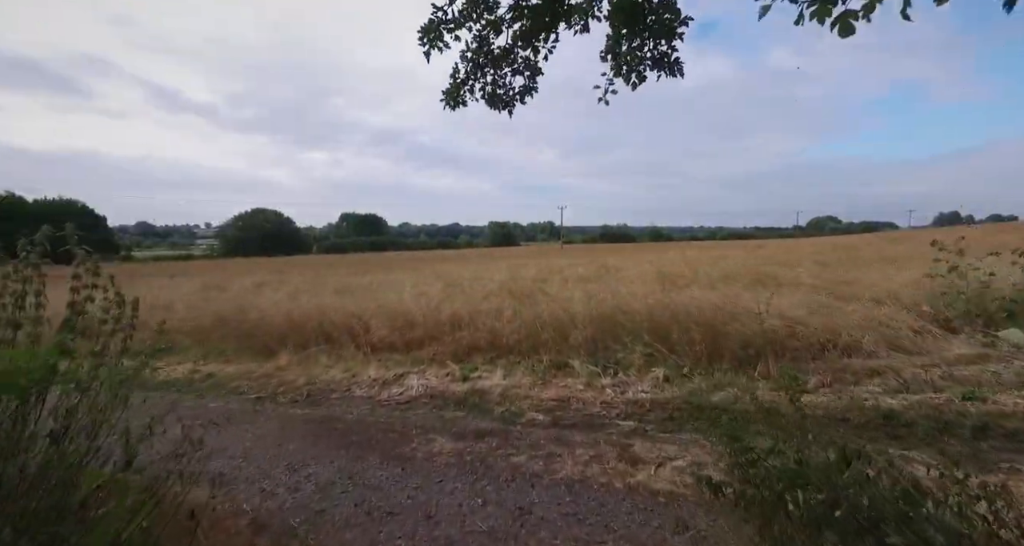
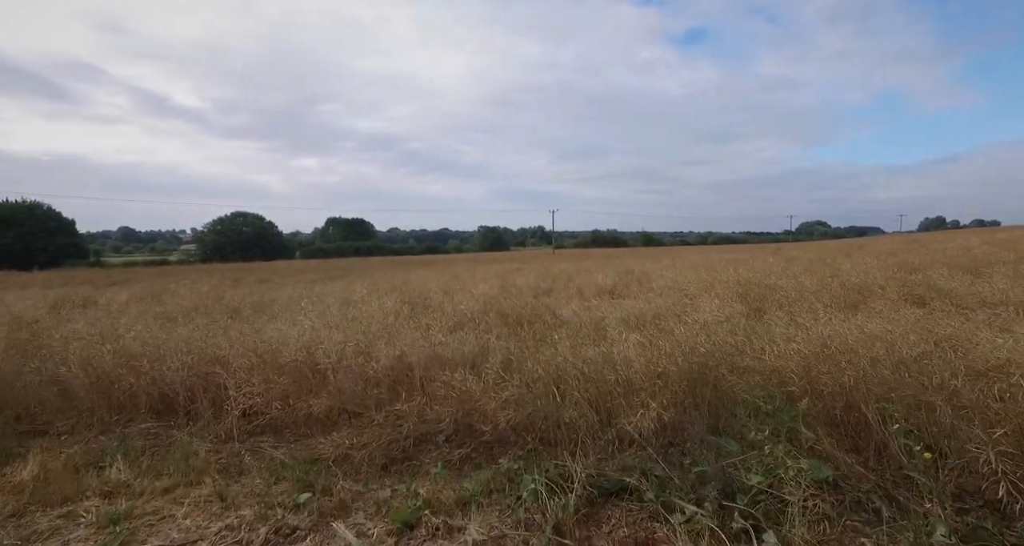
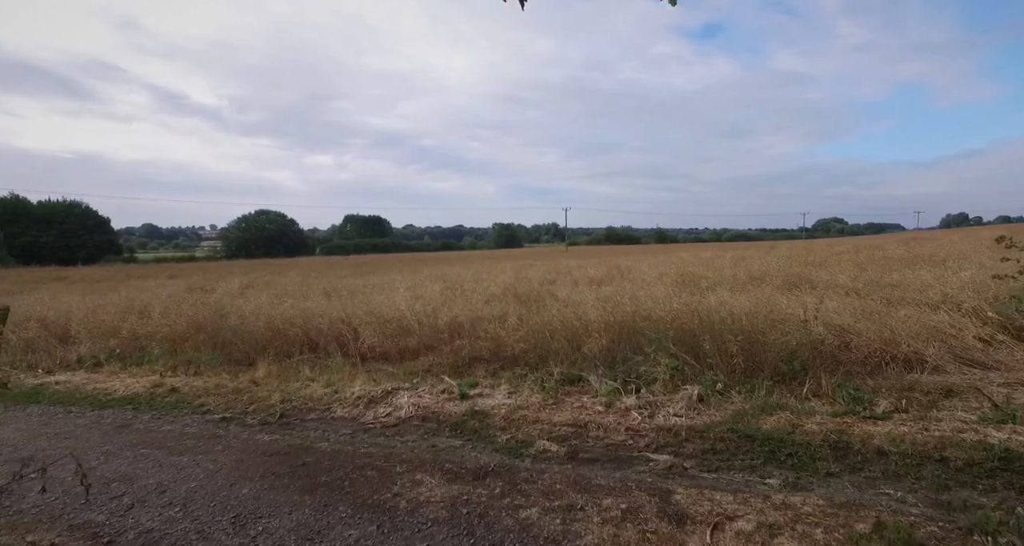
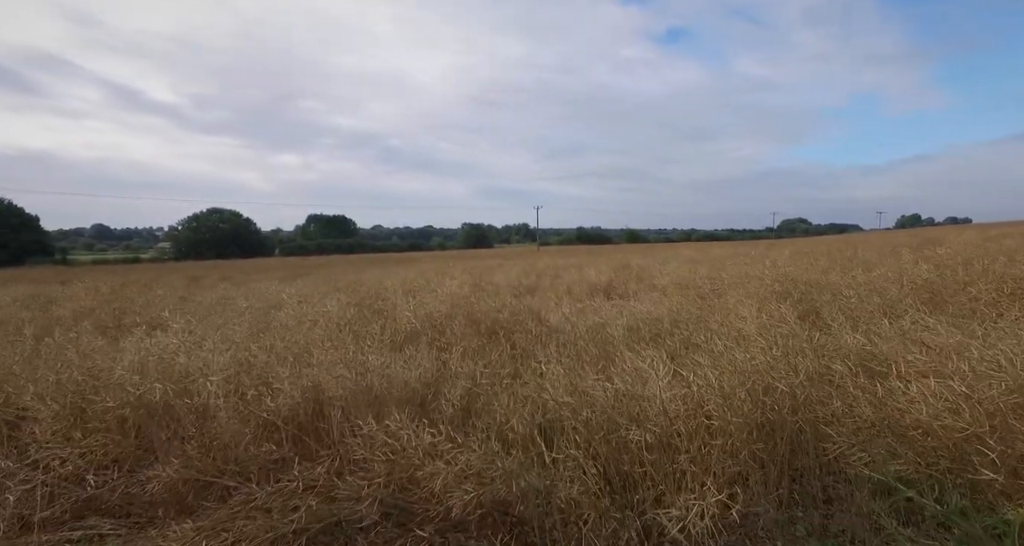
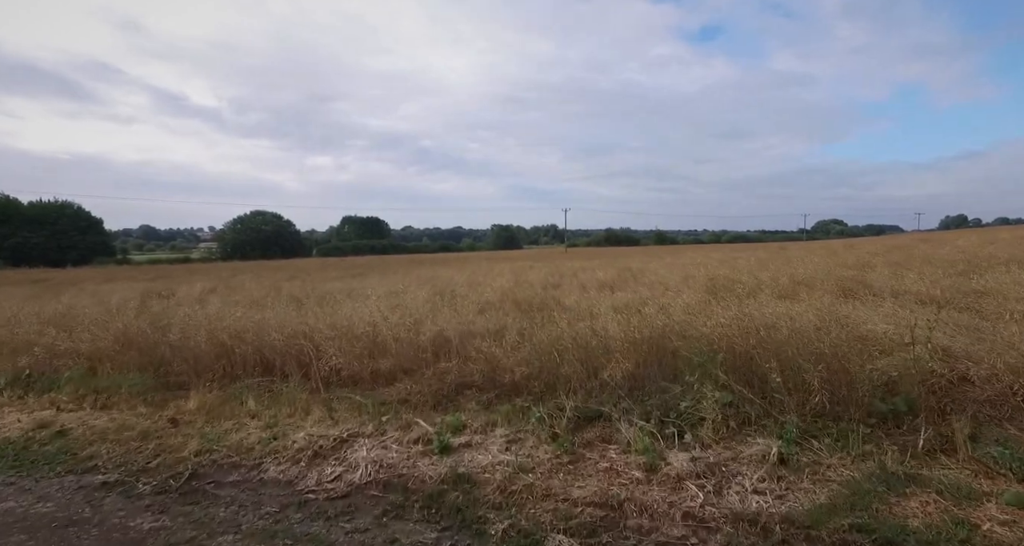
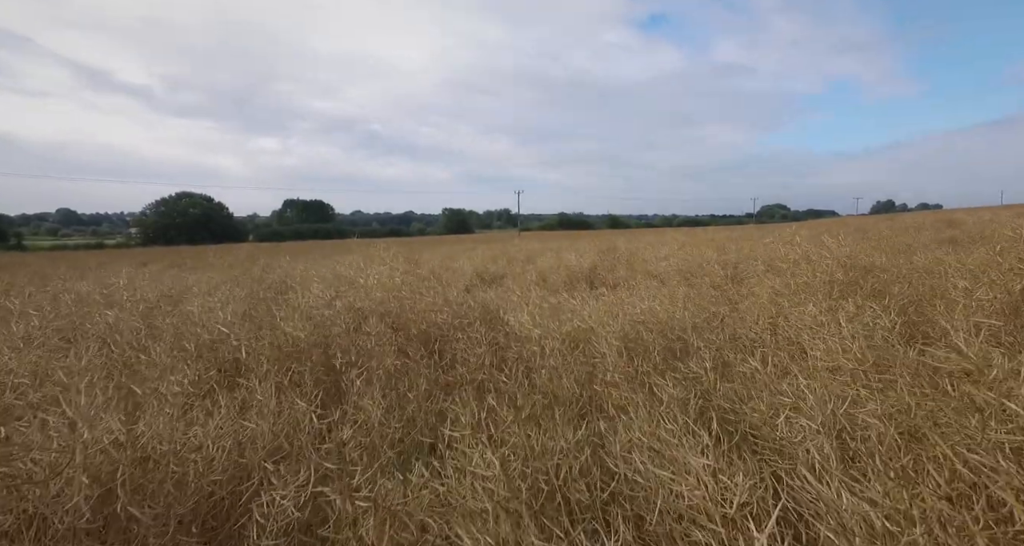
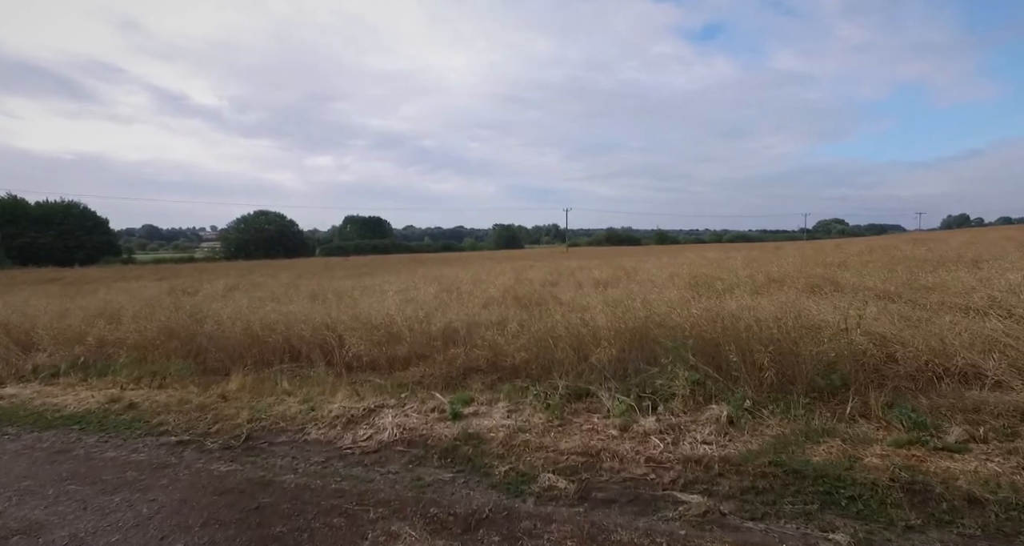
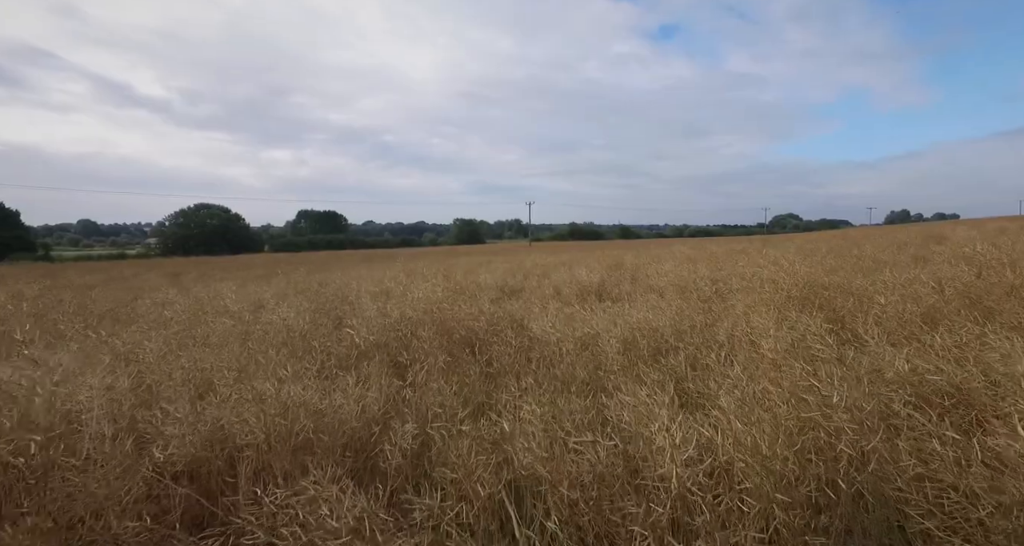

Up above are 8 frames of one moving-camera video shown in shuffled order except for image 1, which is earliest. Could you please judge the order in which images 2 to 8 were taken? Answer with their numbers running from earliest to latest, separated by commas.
3, 7, 5, 2, 4, 8, 6
